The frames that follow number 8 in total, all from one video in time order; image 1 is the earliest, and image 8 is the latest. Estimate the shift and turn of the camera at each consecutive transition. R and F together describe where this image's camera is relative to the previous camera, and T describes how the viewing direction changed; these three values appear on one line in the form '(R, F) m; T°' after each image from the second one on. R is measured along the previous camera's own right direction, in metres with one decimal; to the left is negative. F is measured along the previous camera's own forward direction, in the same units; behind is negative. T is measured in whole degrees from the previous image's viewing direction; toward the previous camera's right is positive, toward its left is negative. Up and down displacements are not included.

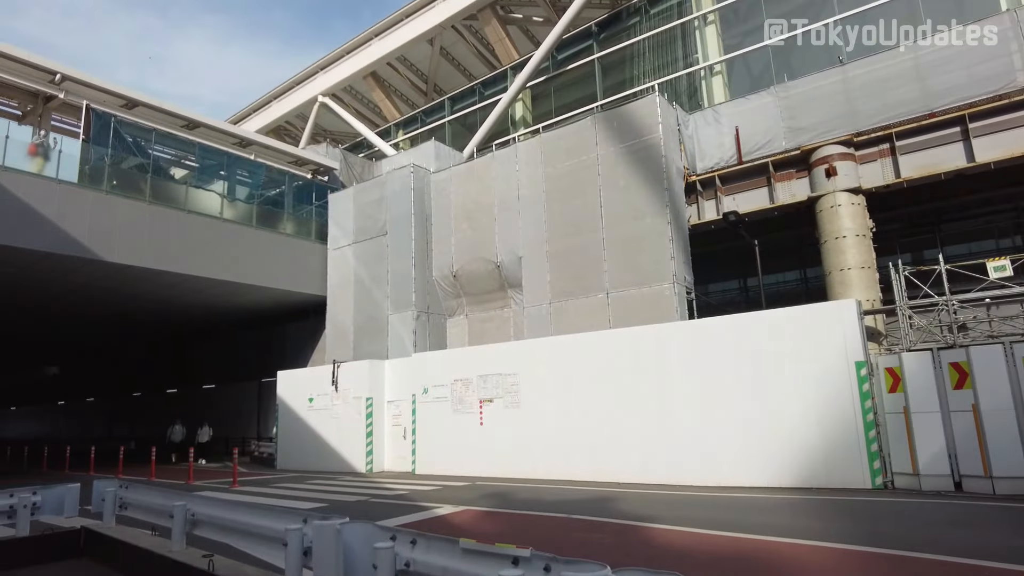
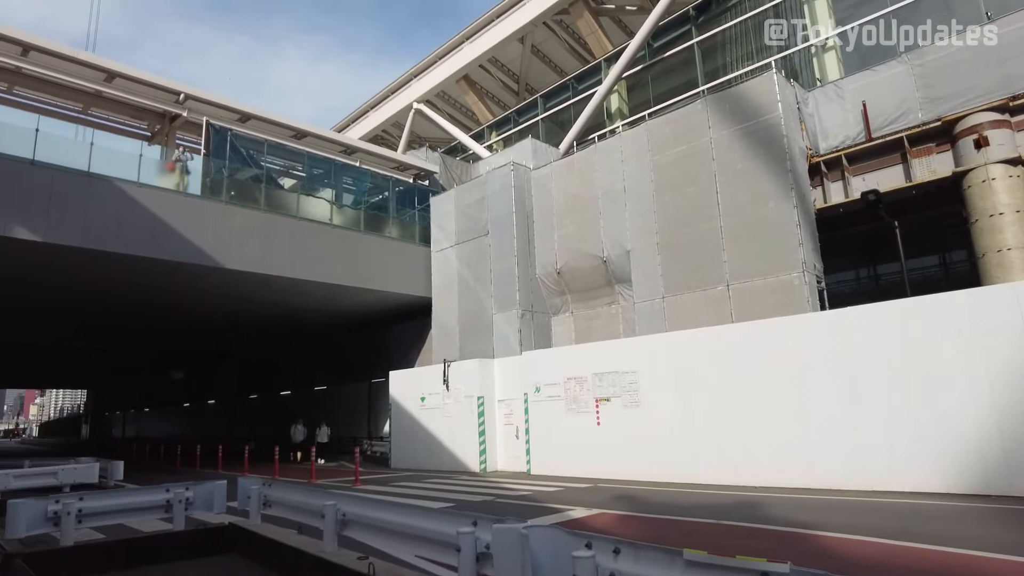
(-0.6, +0.4) m; -8°
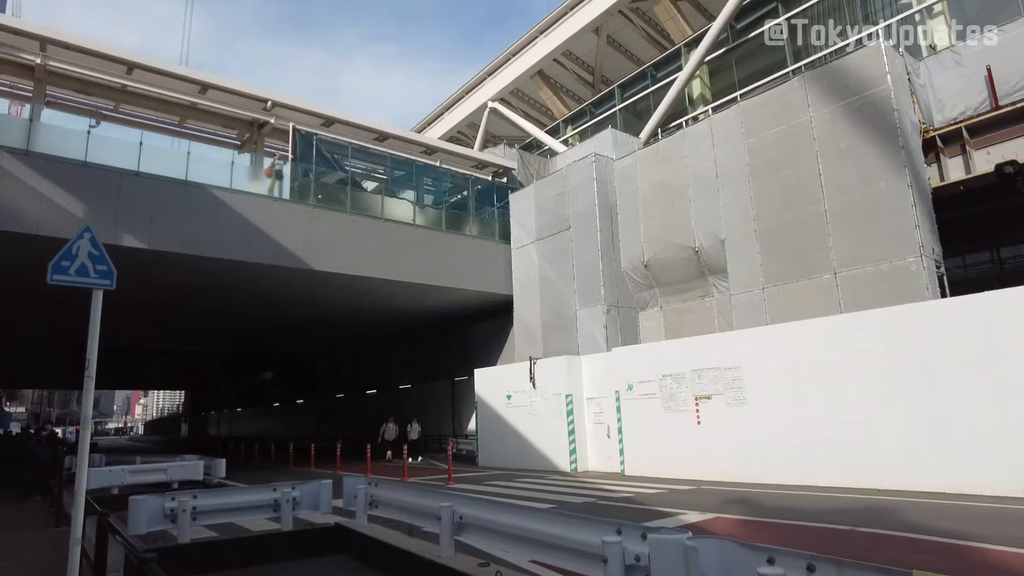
(-0.4, +0.4) m; -6°
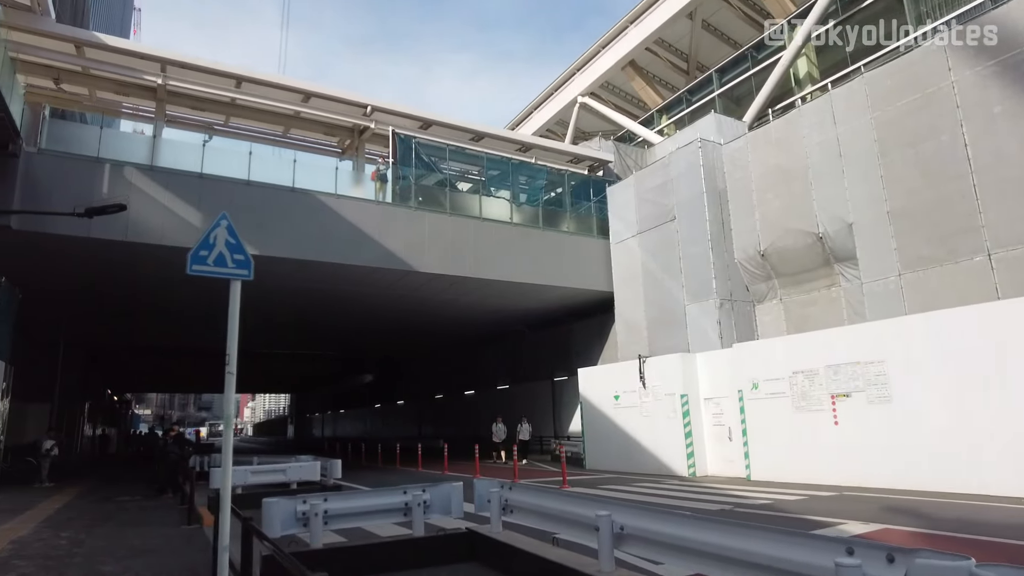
(-0.5, +0.5) m; -8°
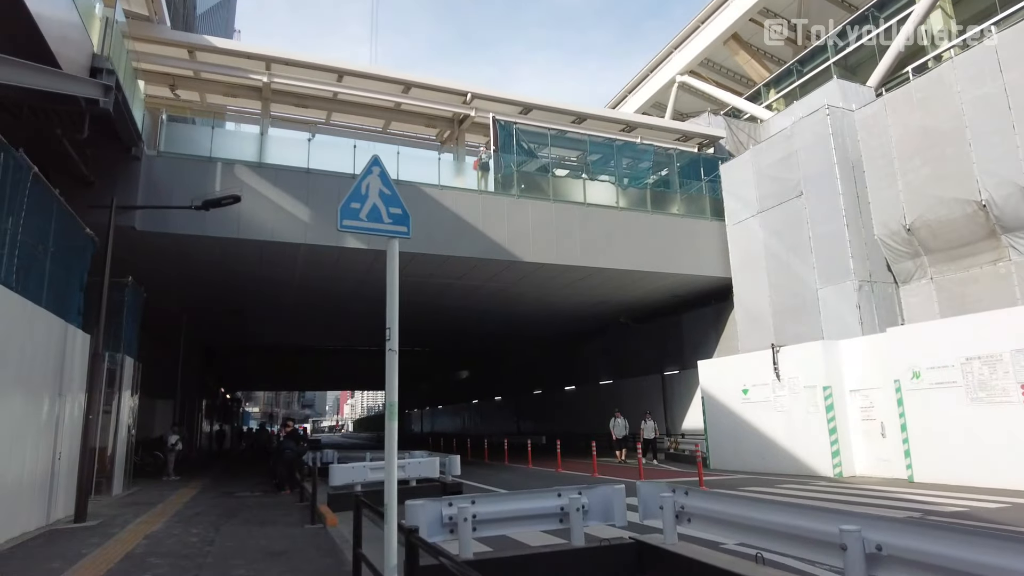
(-0.7, +0.9) m; -7°
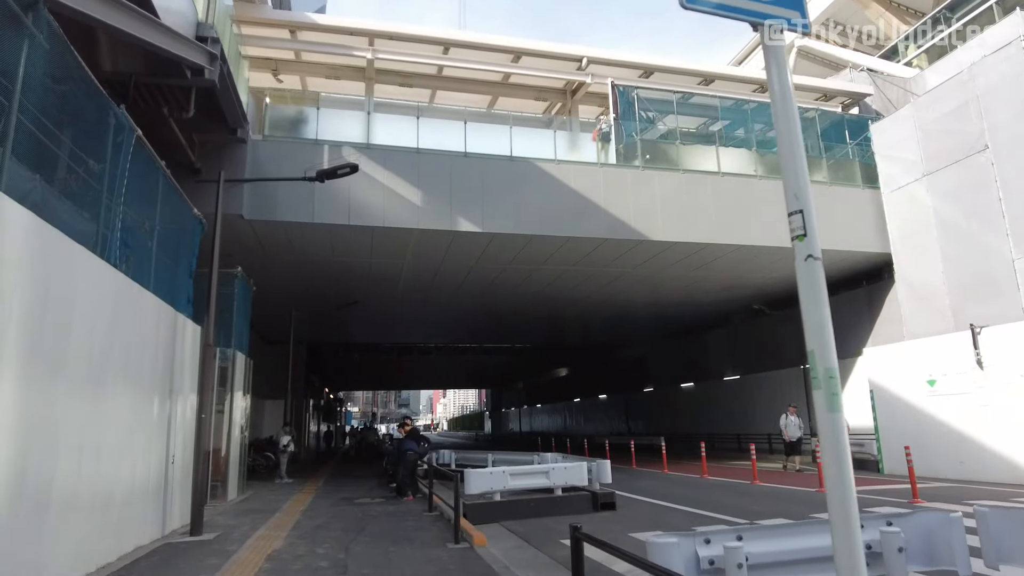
(-1.1, +1.7) m; -7°
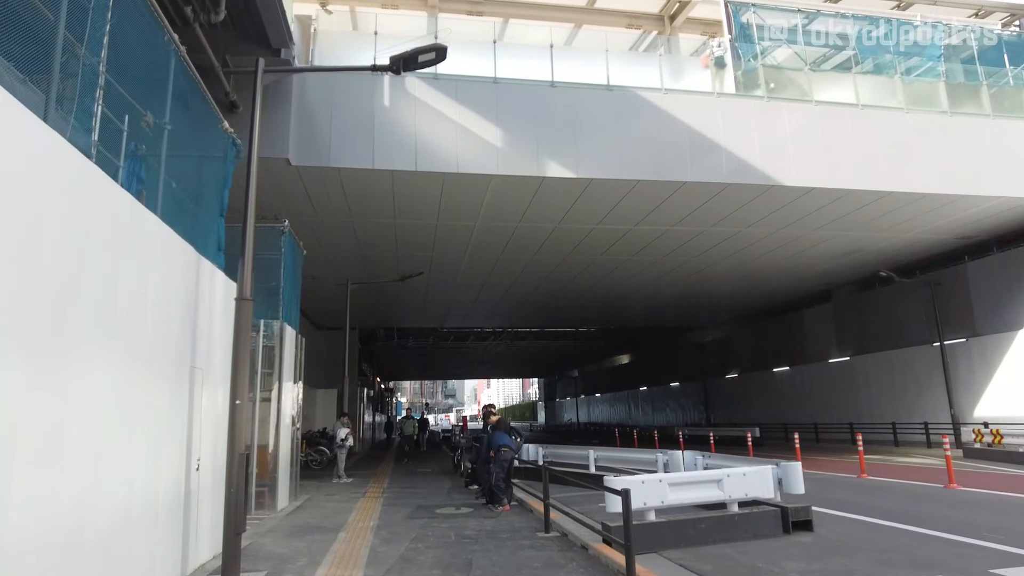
(-1.2, +2.9) m; -4°
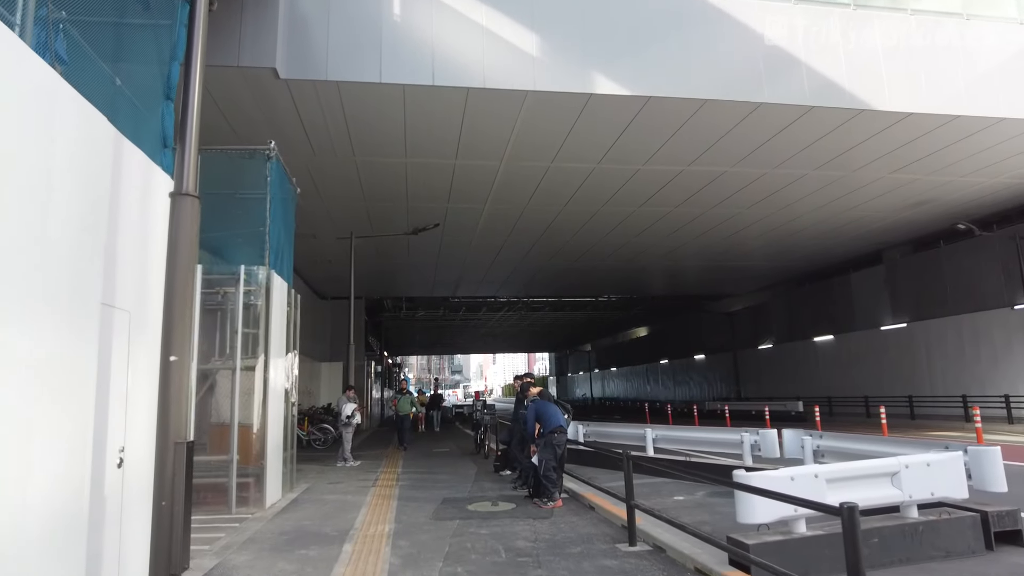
(-0.6, +2.3) m; 0°
